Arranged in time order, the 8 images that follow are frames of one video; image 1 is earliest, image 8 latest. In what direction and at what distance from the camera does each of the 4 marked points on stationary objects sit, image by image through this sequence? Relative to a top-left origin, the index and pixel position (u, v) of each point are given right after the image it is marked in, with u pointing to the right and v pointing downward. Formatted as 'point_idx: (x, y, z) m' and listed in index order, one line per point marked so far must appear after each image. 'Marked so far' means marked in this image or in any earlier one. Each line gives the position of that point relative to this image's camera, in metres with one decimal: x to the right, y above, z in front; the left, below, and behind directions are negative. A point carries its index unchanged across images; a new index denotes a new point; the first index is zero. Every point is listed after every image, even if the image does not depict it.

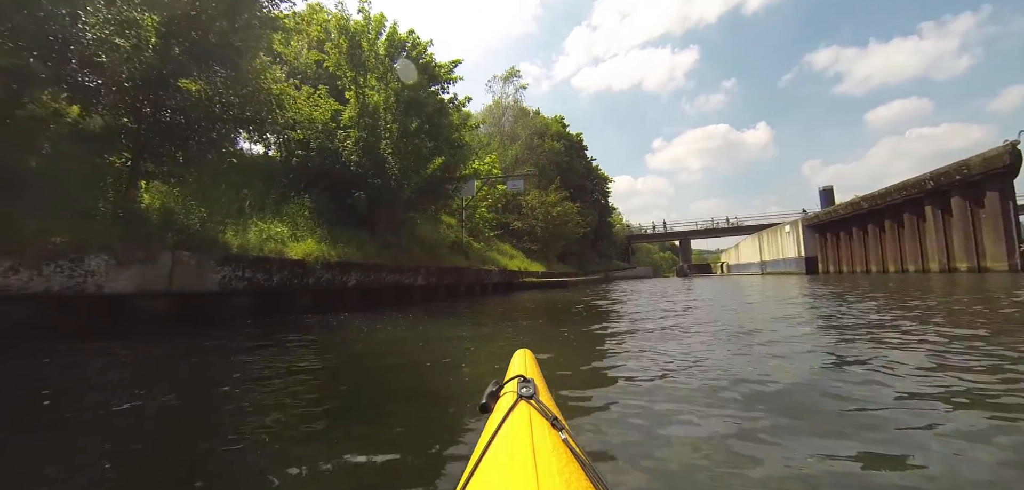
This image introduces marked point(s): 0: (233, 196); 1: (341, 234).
0: (-5.7, +1.0, +9.2) m
1: (-3.7, +0.2, +9.8) m
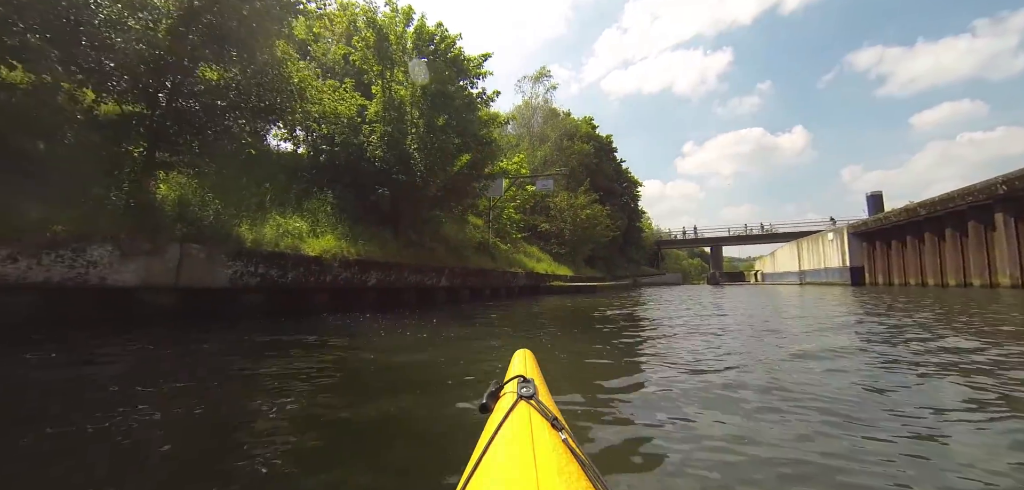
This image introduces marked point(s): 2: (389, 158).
0: (-5.1, +1.1, +8.9) m
1: (-3.1, +0.3, +9.4) m
2: (-2.8, +2.0, +10.3) m
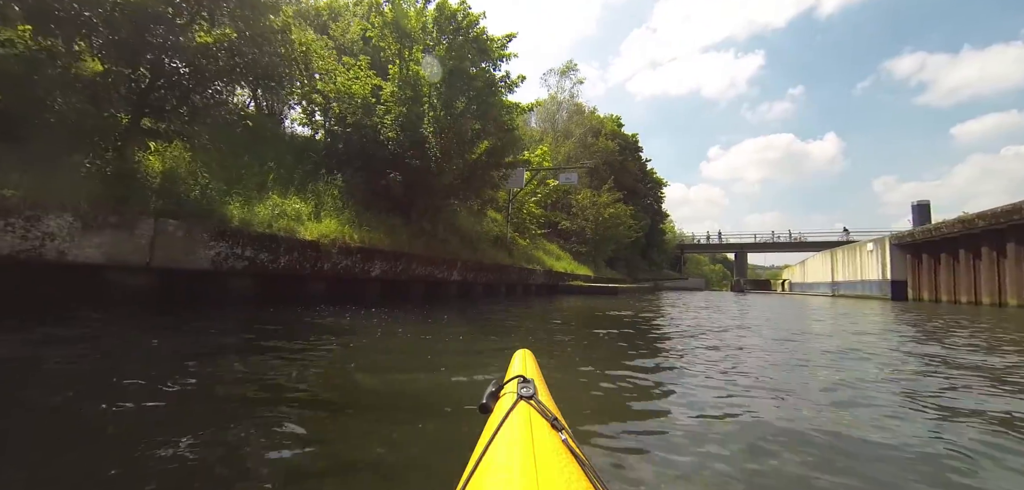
0: (-4.7, +1.4, +8.3) m
1: (-2.7, +0.5, +8.7) m
2: (-2.3, +2.3, +9.6) m
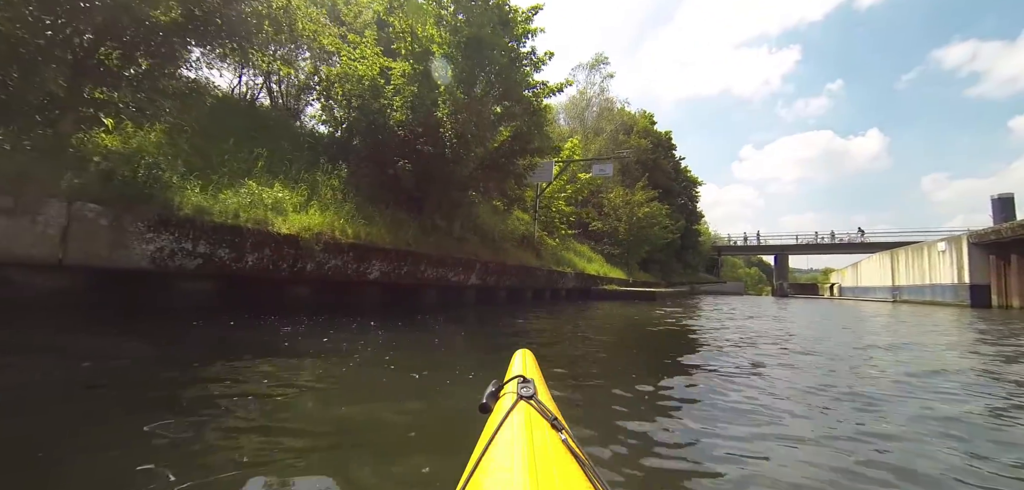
0: (-4.3, +1.5, +7.2) m
1: (-2.3, +0.6, +7.5) m
2: (-1.8, +2.3, +8.4) m
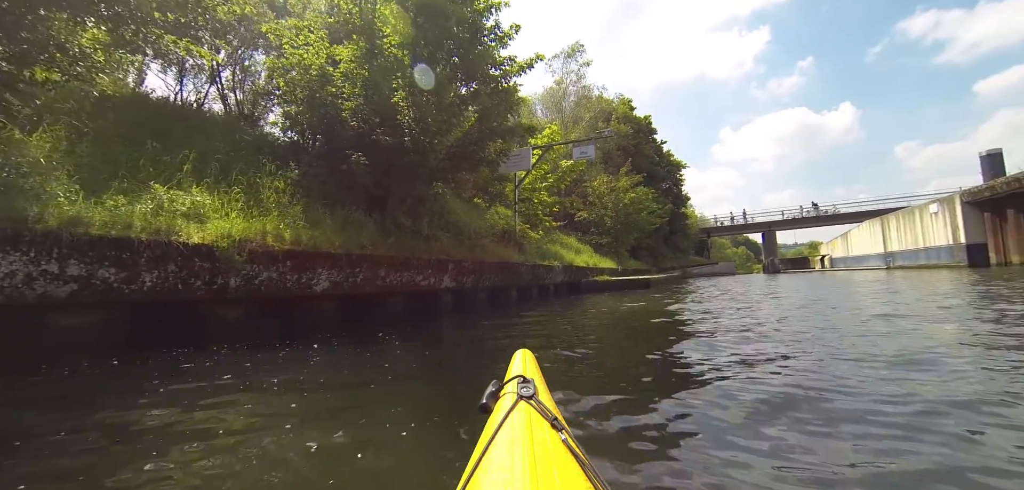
0: (-4.8, +1.2, +6.2) m
1: (-2.7, +0.5, +6.5) m
2: (-2.4, +2.2, +7.4) m
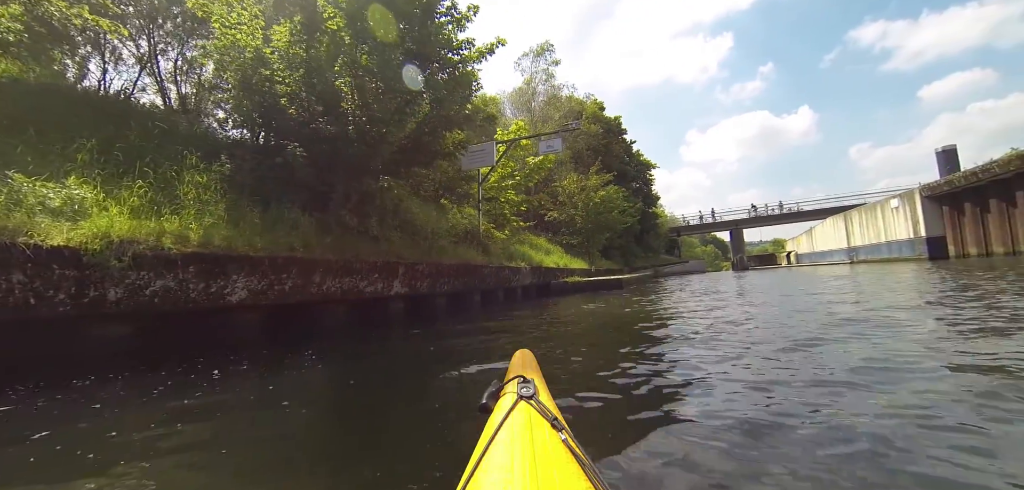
0: (-5.3, +1.1, +5.3) m
1: (-3.2, +0.4, +5.7) m
2: (-3.0, +2.2, +6.6) m
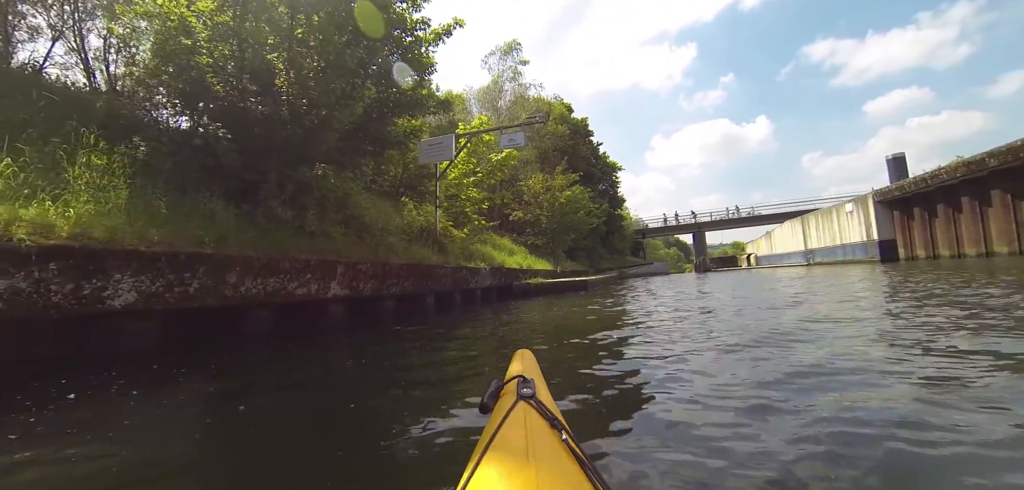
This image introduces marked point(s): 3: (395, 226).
0: (-5.8, +1.2, +4.3) m
1: (-3.8, +0.5, +4.9) m
2: (-3.6, +2.2, +5.8) m
3: (-2.3, +0.4, +9.0) m
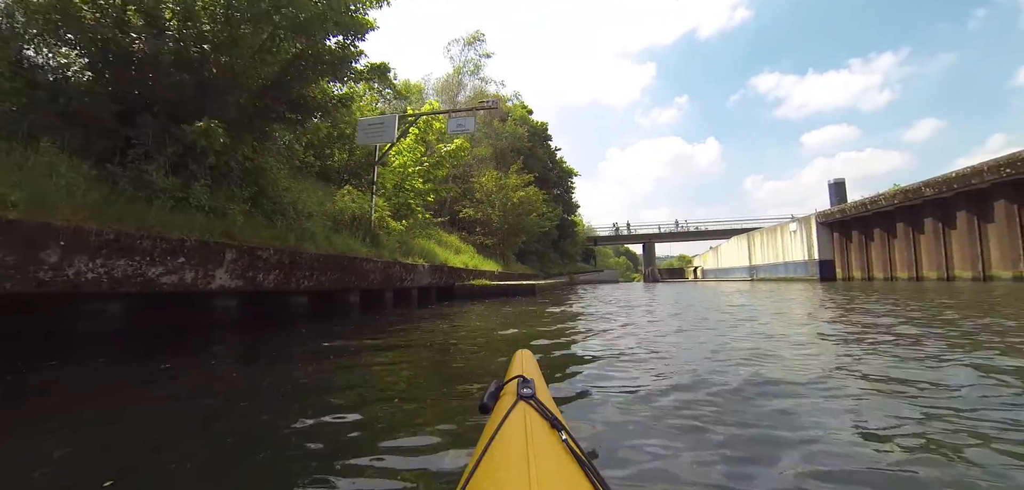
0: (-6.2, +1.6, +2.8) m
1: (-4.3, +0.8, +3.6) m
2: (-4.1, +2.5, +4.5) m
3: (-3.3, +0.6, +7.8) m
